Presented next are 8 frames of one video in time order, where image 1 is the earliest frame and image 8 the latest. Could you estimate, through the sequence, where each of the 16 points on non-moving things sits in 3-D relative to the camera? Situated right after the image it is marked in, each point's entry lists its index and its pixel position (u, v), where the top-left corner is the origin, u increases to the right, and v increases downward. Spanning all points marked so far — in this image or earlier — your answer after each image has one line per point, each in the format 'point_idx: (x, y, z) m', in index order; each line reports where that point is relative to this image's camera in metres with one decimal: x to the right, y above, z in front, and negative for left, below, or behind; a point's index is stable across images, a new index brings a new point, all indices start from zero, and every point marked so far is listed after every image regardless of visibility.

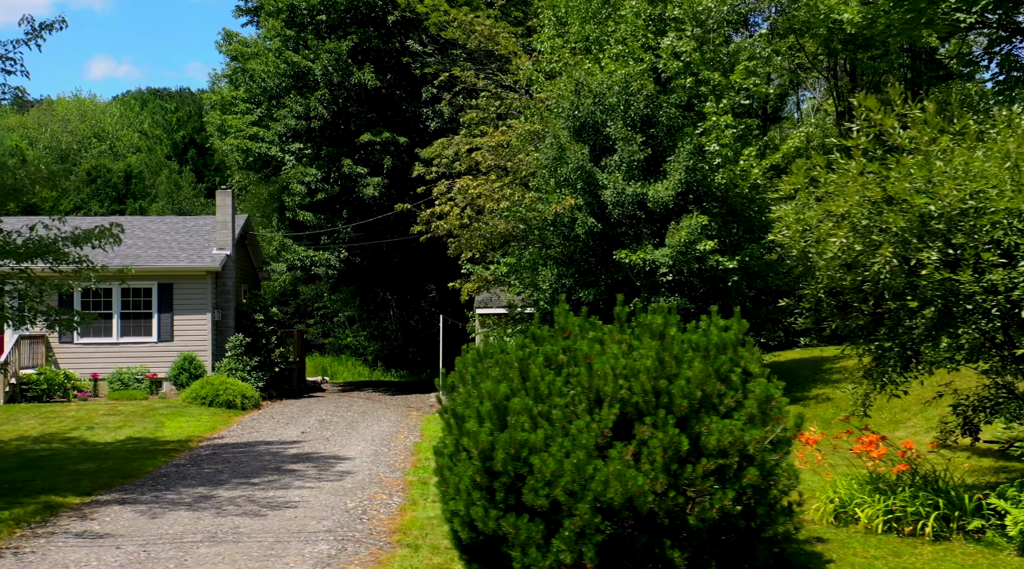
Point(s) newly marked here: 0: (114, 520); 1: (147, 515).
0: (-3.6, -2.2, +9.3) m
1: (-3.4, -2.2, +9.5) m
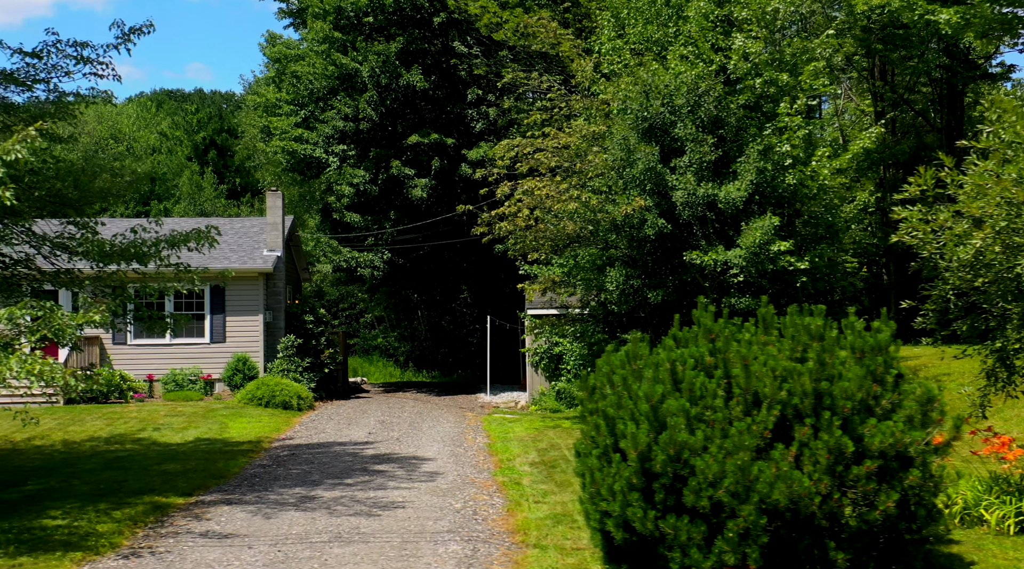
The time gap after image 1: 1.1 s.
0: (-2.6, -2.2, +9.4) m
1: (-2.4, -2.2, +9.6) m
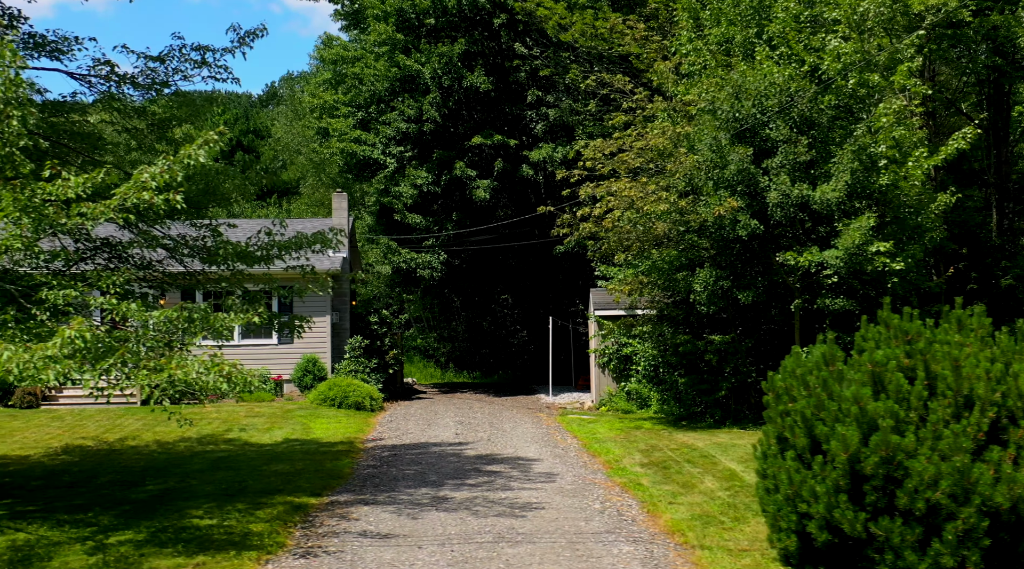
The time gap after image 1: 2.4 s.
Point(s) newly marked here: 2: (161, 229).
0: (-1.2, -2.2, +9.5) m
1: (-1.0, -2.2, +9.7) m
2: (-3.8, +0.6, +11.0) m
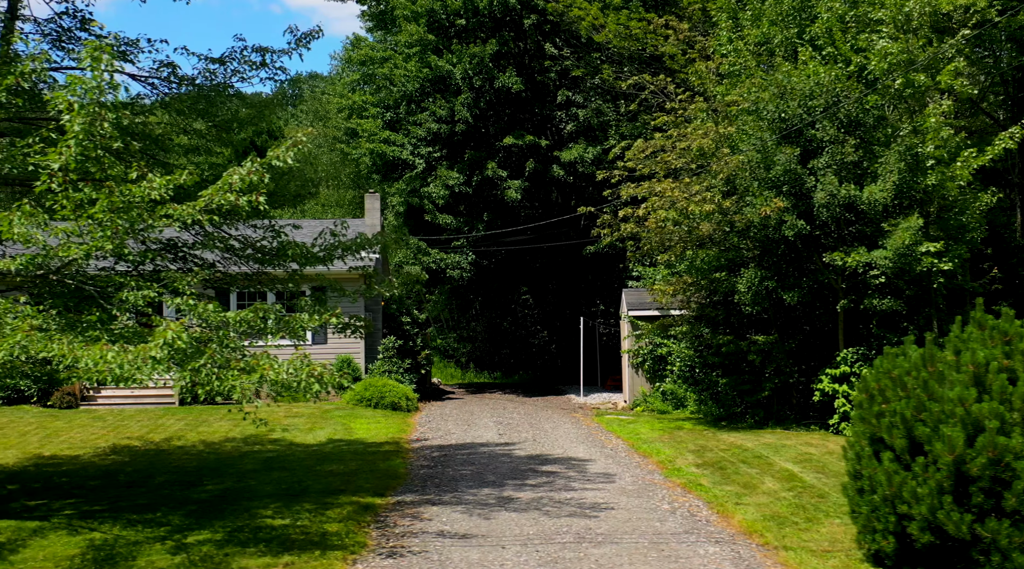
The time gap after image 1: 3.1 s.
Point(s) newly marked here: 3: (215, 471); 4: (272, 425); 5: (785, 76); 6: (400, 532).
0: (-0.5, -2.2, +9.5) m
1: (-0.3, -2.2, +9.7) m
2: (-3.1, +0.6, +11.1) m
3: (-4.0, -2.5, +13.6) m
4: (-4.5, -2.6, +18.7) m
5: (+4.6, +3.5, +16.8) m
6: (-1.0, -2.2, +9.0) m
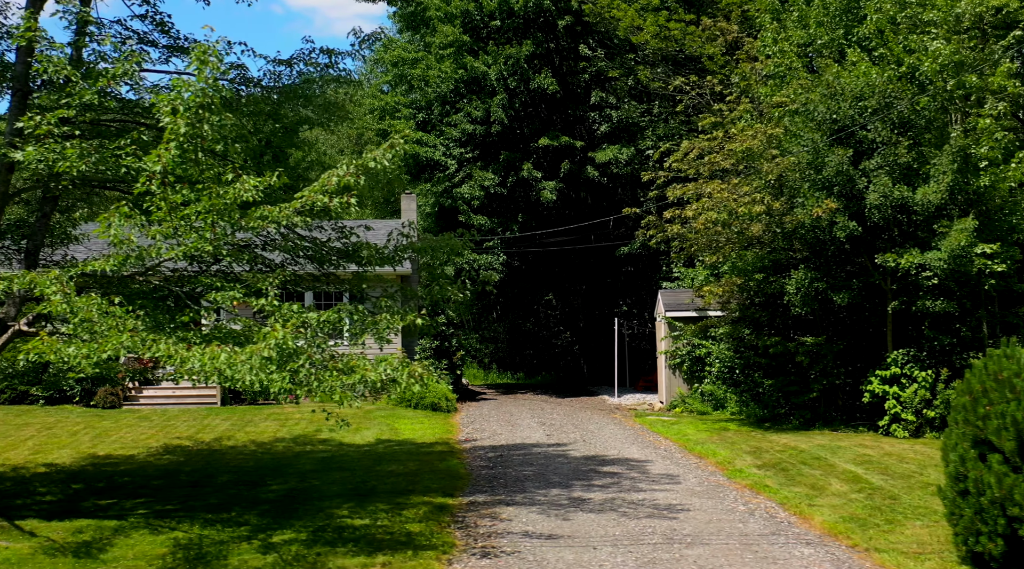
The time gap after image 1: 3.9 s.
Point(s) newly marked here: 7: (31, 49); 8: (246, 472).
0: (+0.2, -2.2, +9.5) m
1: (+0.4, -2.2, +9.7) m
2: (-2.4, +0.6, +11.1) m
3: (-3.2, -2.5, +13.7) m
4: (-3.6, -2.6, +18.8) m
5: (+5.4, +3.5, +16.8) m
6: (-0.3, -2.2, +9.0) m
7: (-4.6, +2.3, +9.7) m
8: (-3.6, -2.6, +13.7) m
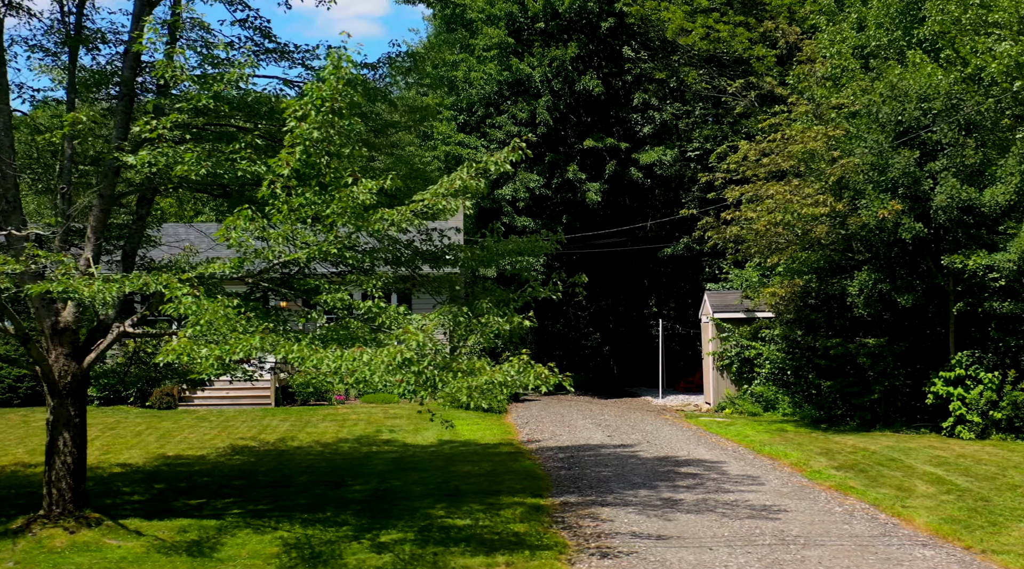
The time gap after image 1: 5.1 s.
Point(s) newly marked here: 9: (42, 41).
0: (+1.2, -2.3, +9.6) m
1: (+1.4, -2.3, +9.8) m
2: (-1.4, +0.6, +11.2) m
3: (-2.2, -2.6, +13.8) m
4: (-2.5, -2.7, +18.9) m
5: (+6.4, +3.4, +16.8) m
6: (+0.7, -2.2, +9.1) m
7: (-3.6, +2.2, +9.8) m
8: (-2.6, -2.6, +13.8) m
9: (-4.8, +2.5, +10.3) m
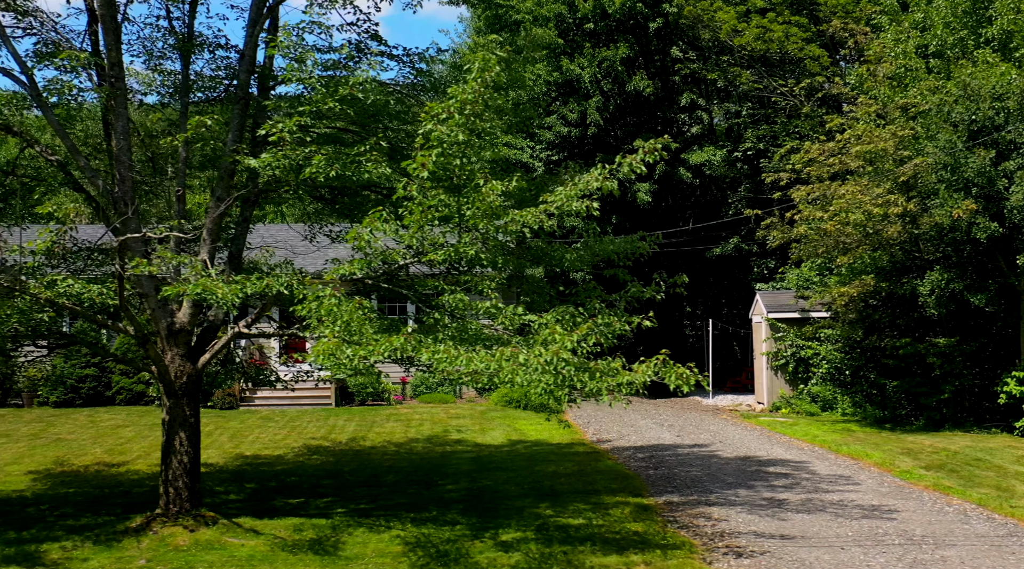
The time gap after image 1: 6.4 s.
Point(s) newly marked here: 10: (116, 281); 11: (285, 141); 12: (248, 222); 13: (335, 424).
0: (+2.3, -2.3, +9.6) m
1: (+2.5, -2.3, +9.8) m
2: (-0.3, +0.6, +11.3) m
3: (-1.1, -2.6, +13.9) m
4: (-1.3, -2.7, +19.0) m
5: (+7.6, +3.4, +16.7) m
6: (+1.8, -2.2, +9.1) m
7: (-2.6, +2.2, +9.9) m
8: (-1.5, -2.6, +13.9) m
9: (-3.7, +2.5, +10.4) m
10: (-3.9, 0.0, +9.8) m
11: (-2.0, +1.3, +9.0) m
12: (-2.7, +0.6, +10.4) m
13: (-3.4, -2.6, +19.0) m
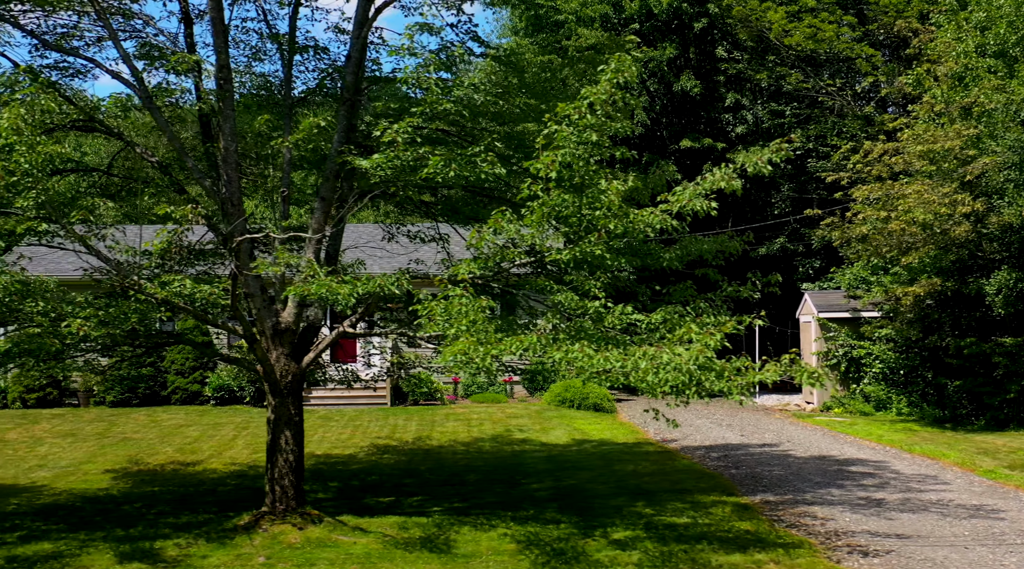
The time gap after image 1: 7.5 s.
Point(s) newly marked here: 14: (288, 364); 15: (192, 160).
0: (+3.3, -2.3, +9.6) m
1: (+3.5, -2.3, +9.8) m
2: (+0.8, +0.6, +11.3) m
3: (0.0, -2.6, +13.9) m
4: (-0.2, -2.7, +19.0) m
5: (+8.7, +3.4, +16.7) m
6: (+2.8, -2.2, +9.2) m
7: (-1.5, +2.2, +10.0) m
8: (-0.4, -2.6, +14.0) m
9: (-2.7, +2.5, +10.5) m
10: (-2.8, 0.0, +9.9) m
11: (-1.0, +1.3, +9.0) m
12: (-1.6, +0.6, +10.5) m
13: (-2.2, -2.6, +19.1) m
14: (-2.3, -0.8, +10.1) m
15: (-3.2, +1.2, +9.9) m
